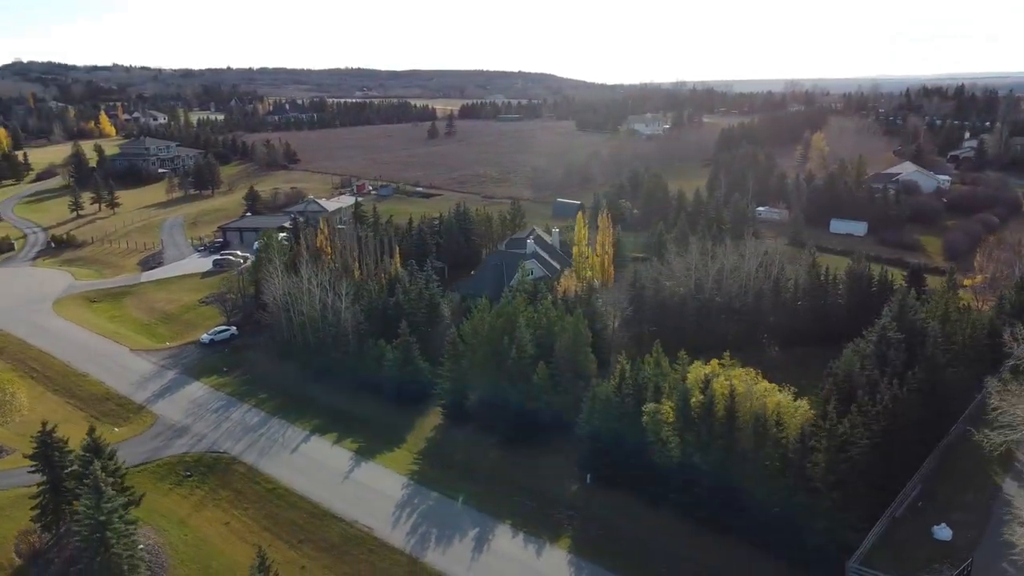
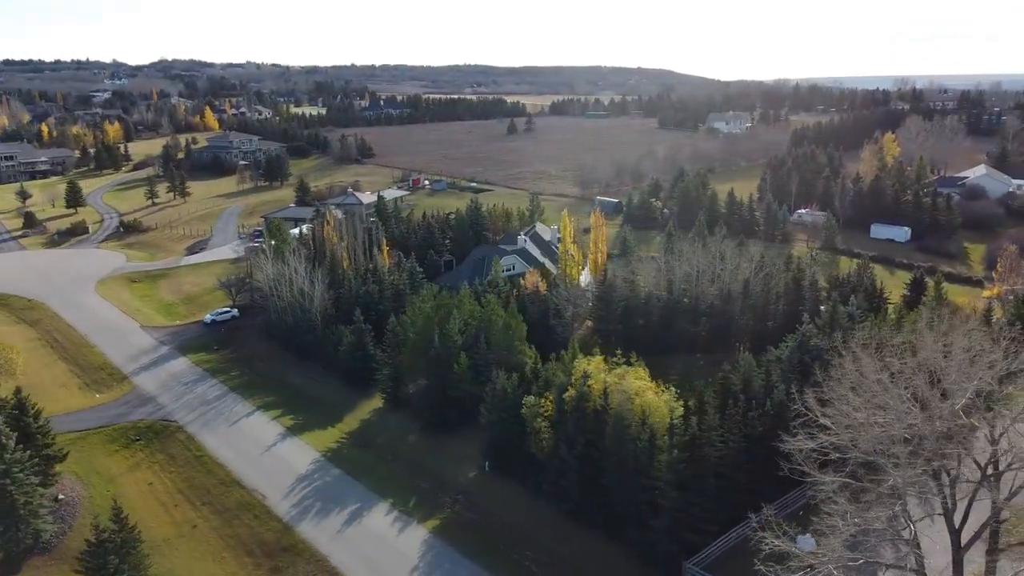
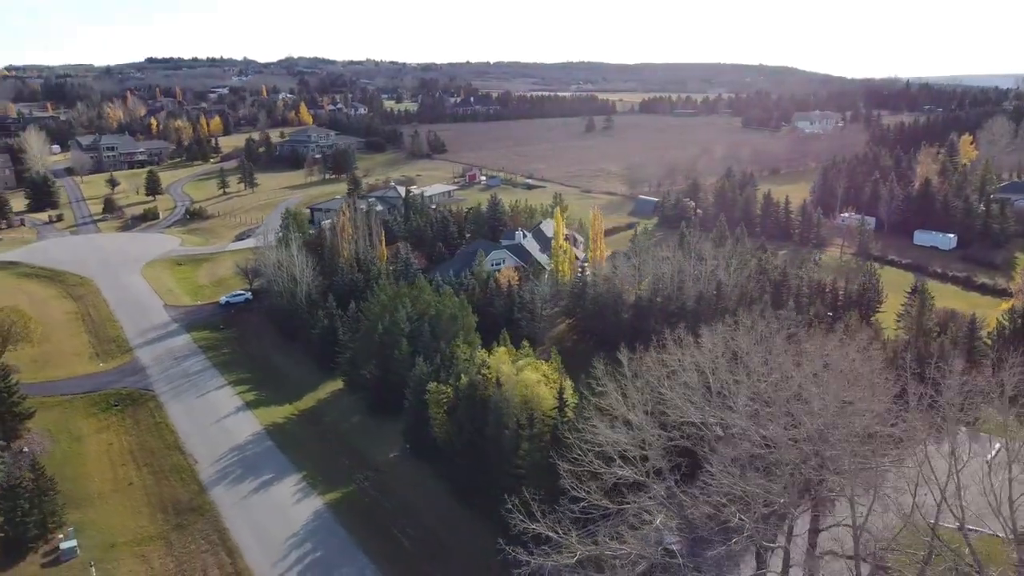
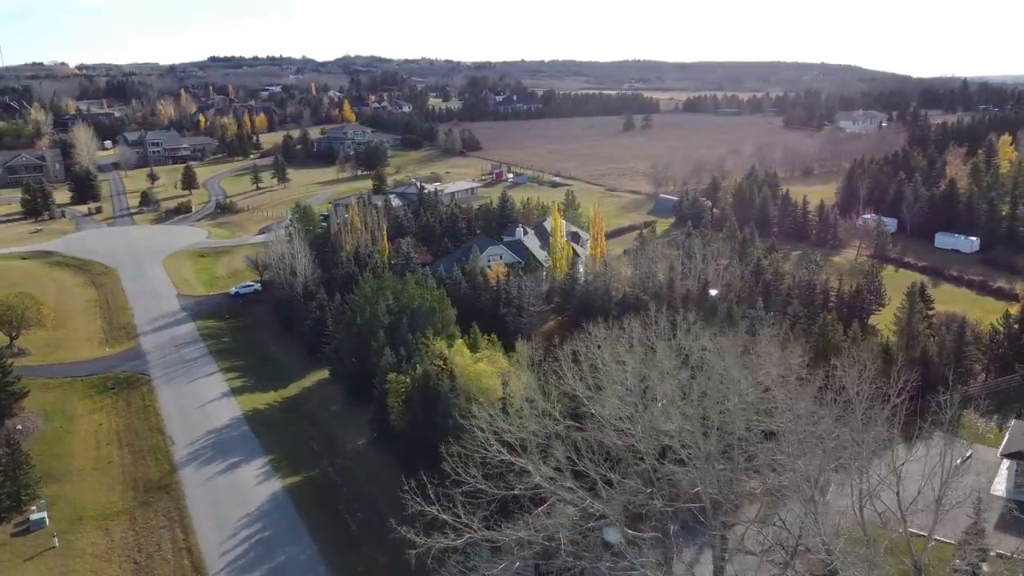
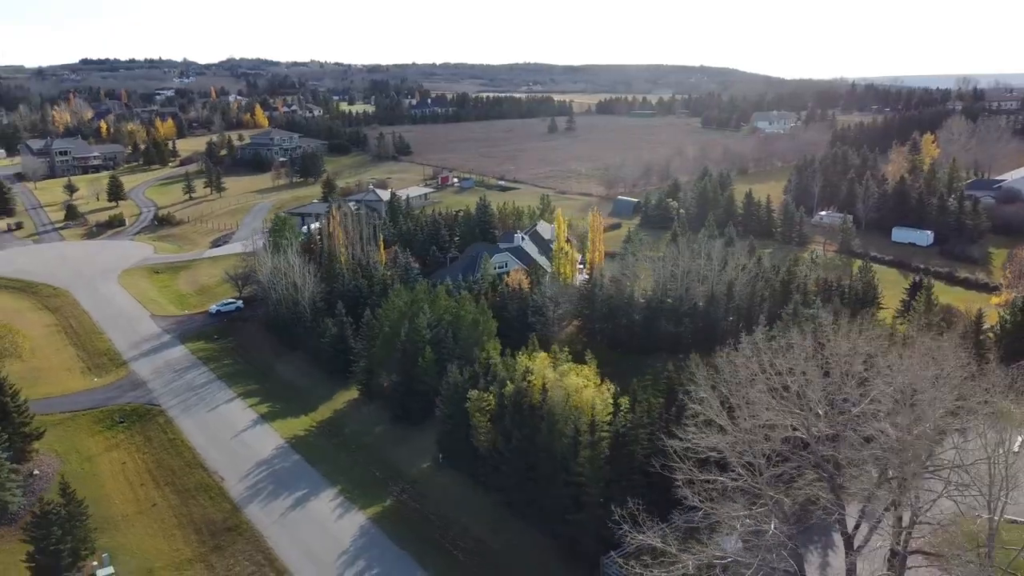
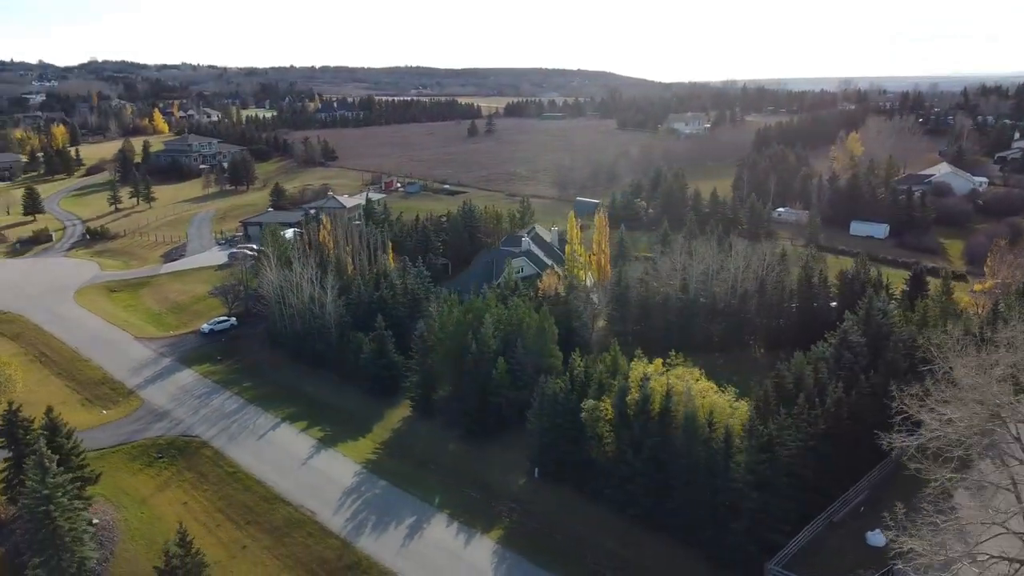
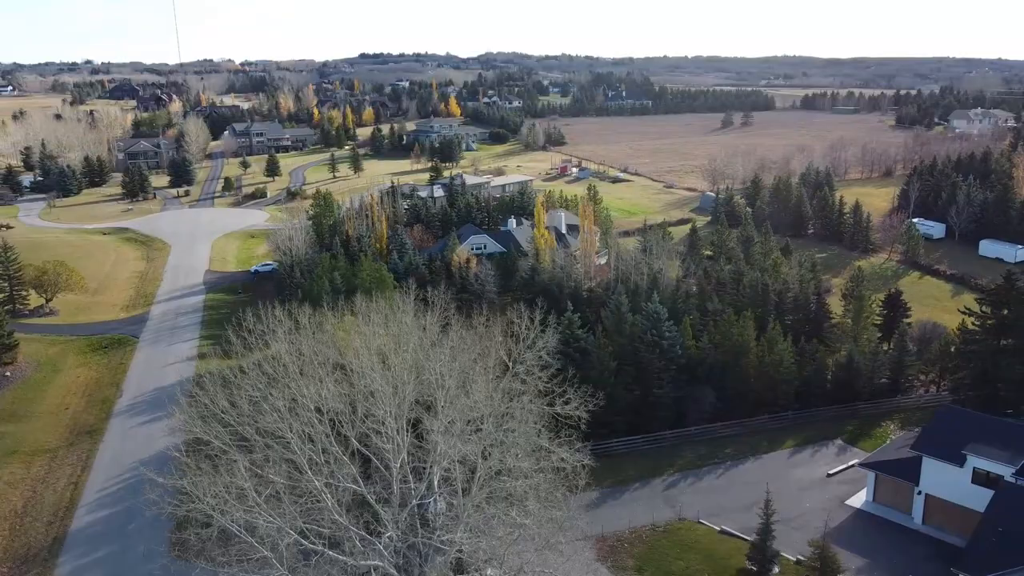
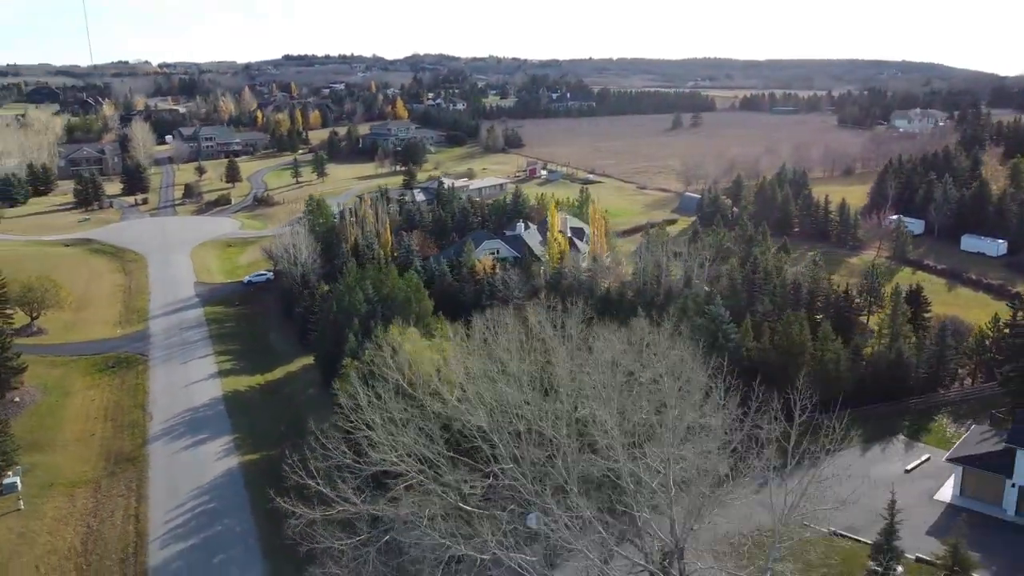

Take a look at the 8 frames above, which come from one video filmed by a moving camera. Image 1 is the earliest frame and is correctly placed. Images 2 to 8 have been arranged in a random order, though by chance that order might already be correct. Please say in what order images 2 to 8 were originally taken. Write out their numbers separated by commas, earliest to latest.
6, 2, 5, 3, 4, 8, 7
